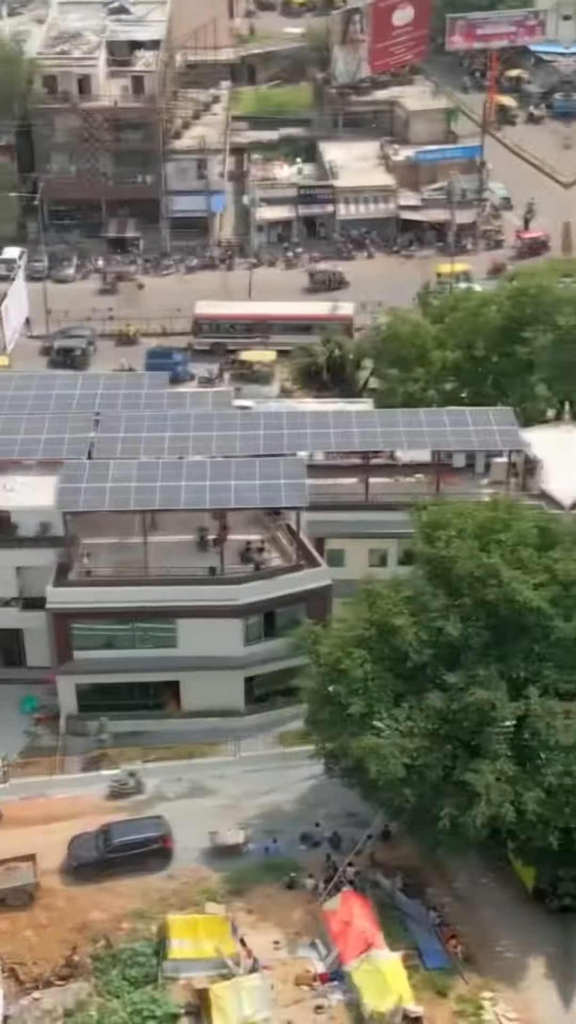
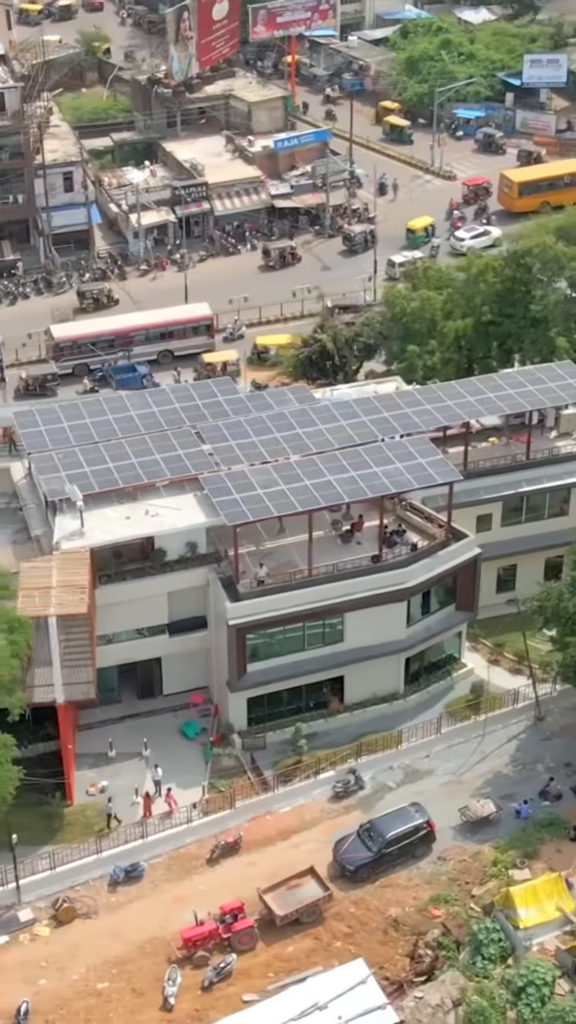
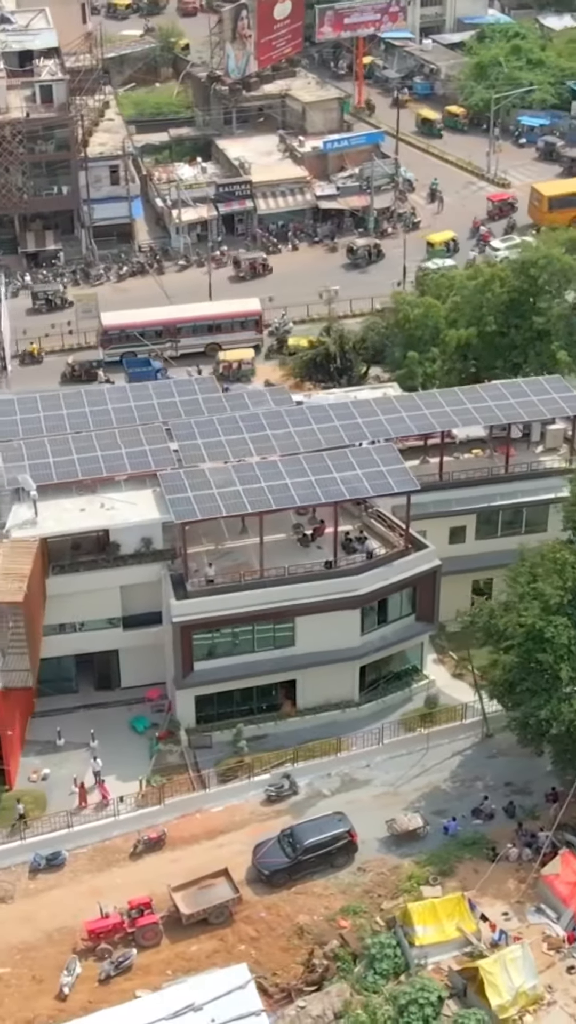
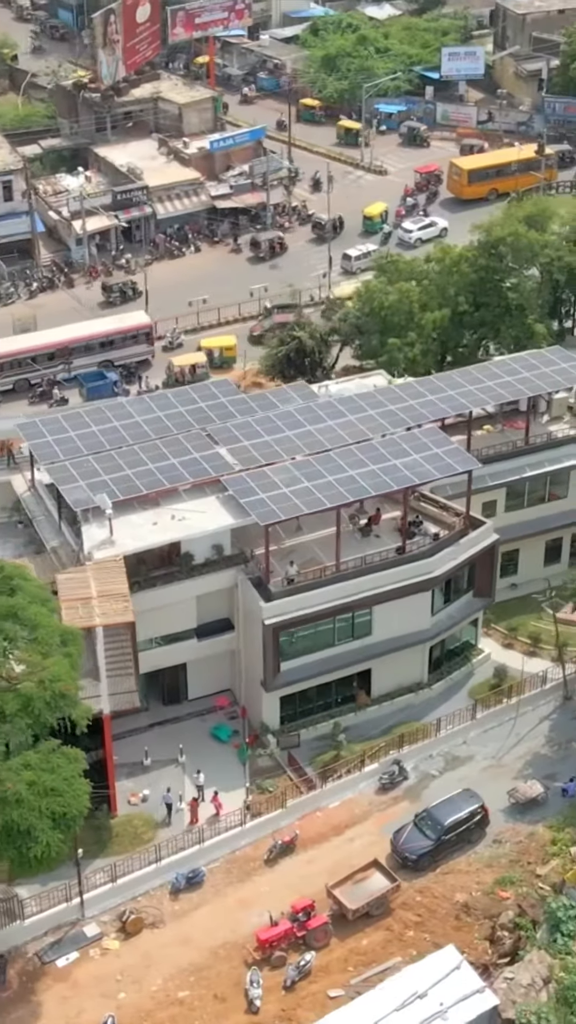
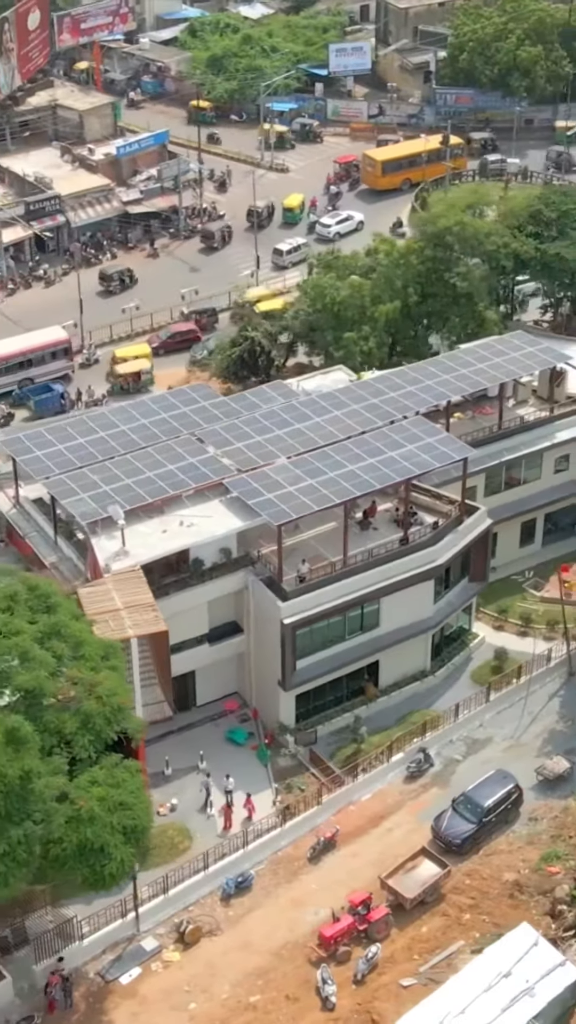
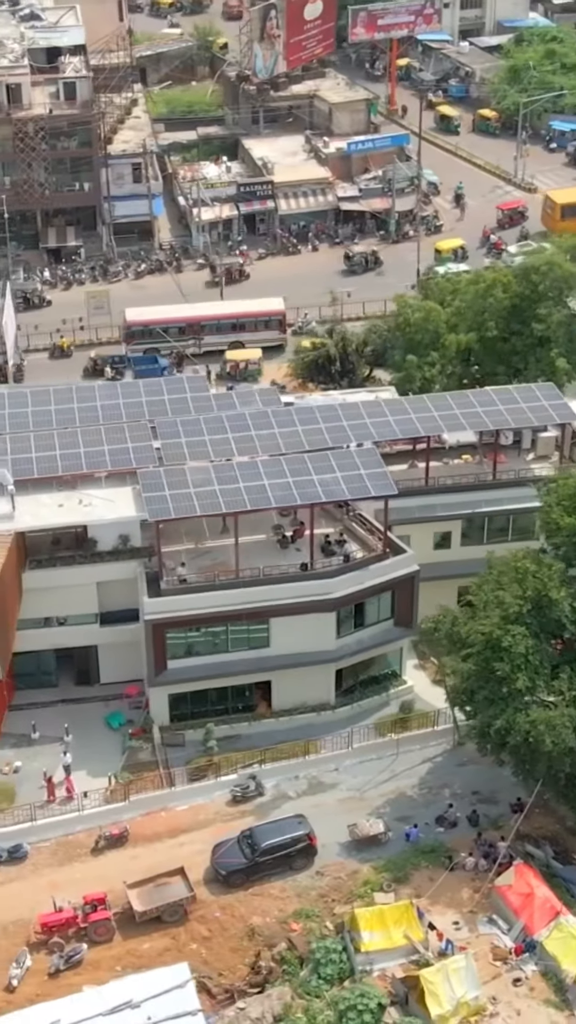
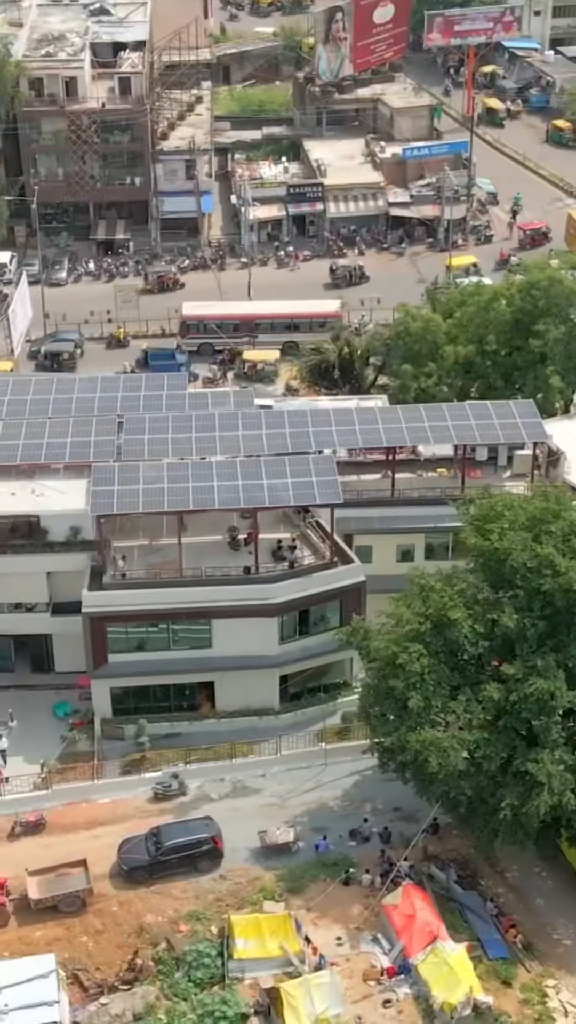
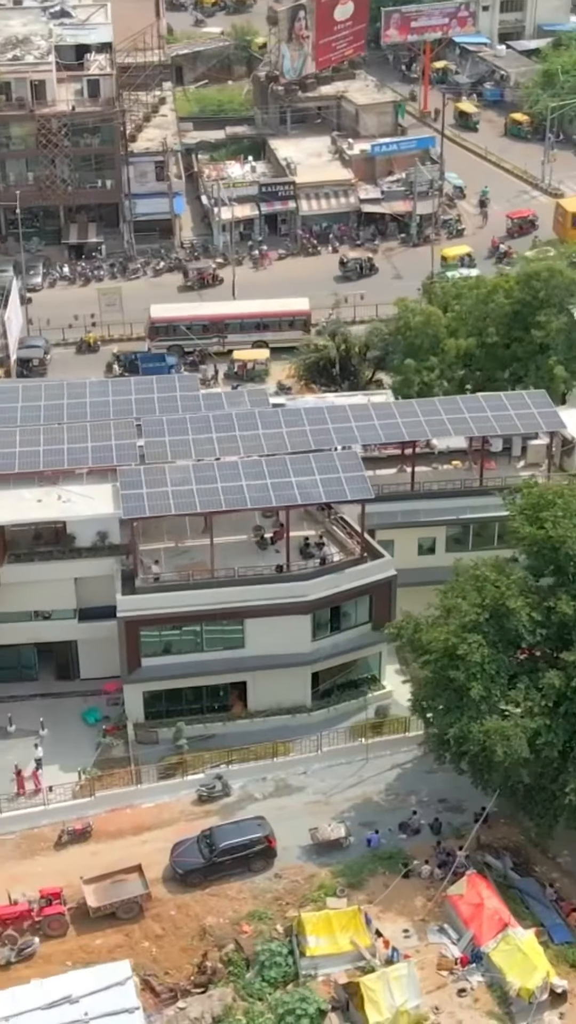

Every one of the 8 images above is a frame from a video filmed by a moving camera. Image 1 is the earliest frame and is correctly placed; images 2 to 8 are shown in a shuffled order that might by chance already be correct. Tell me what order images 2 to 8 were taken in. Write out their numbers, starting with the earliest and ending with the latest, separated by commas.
7, 8, 6, 3, 2, 4, 5
